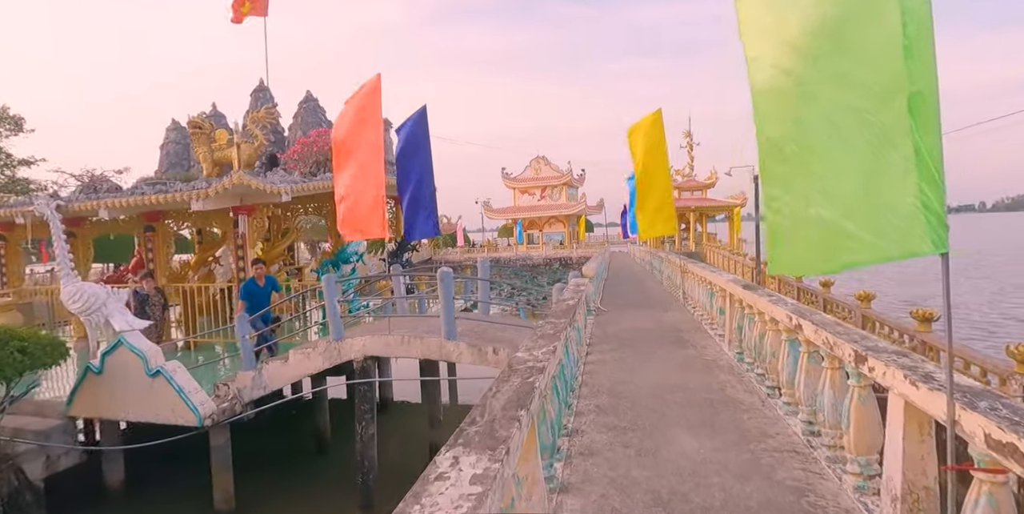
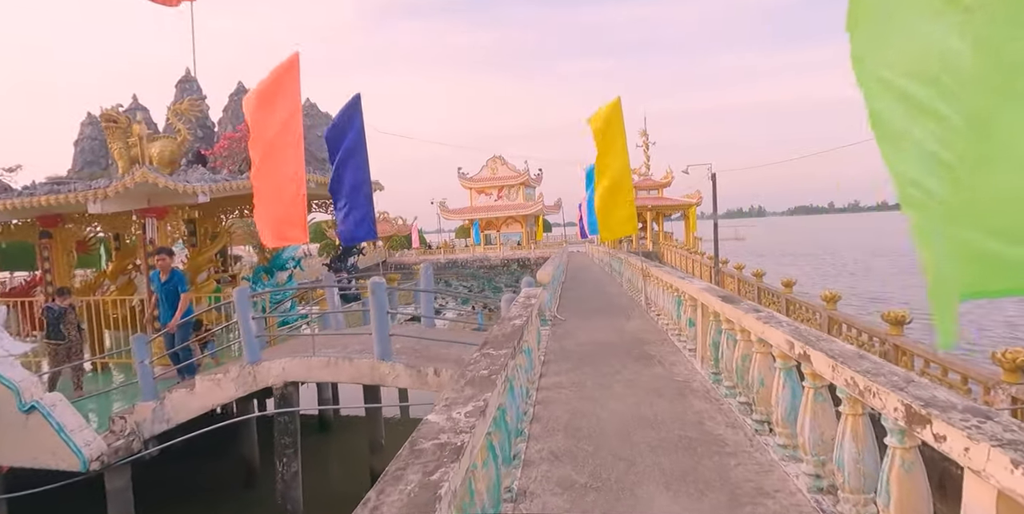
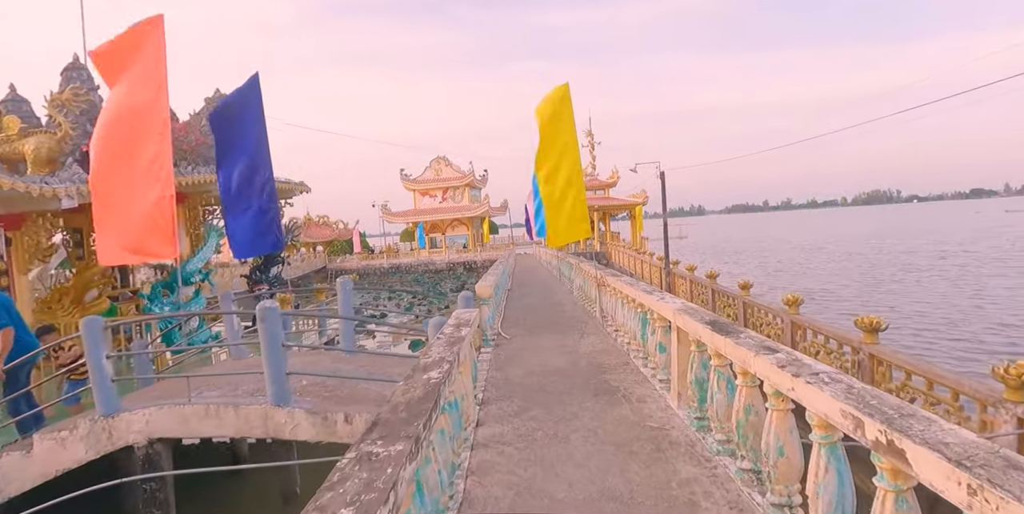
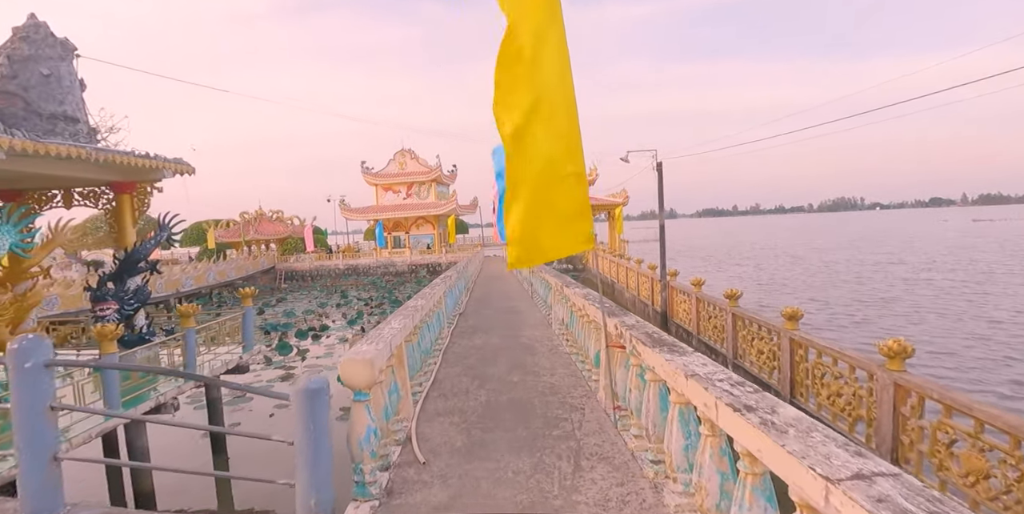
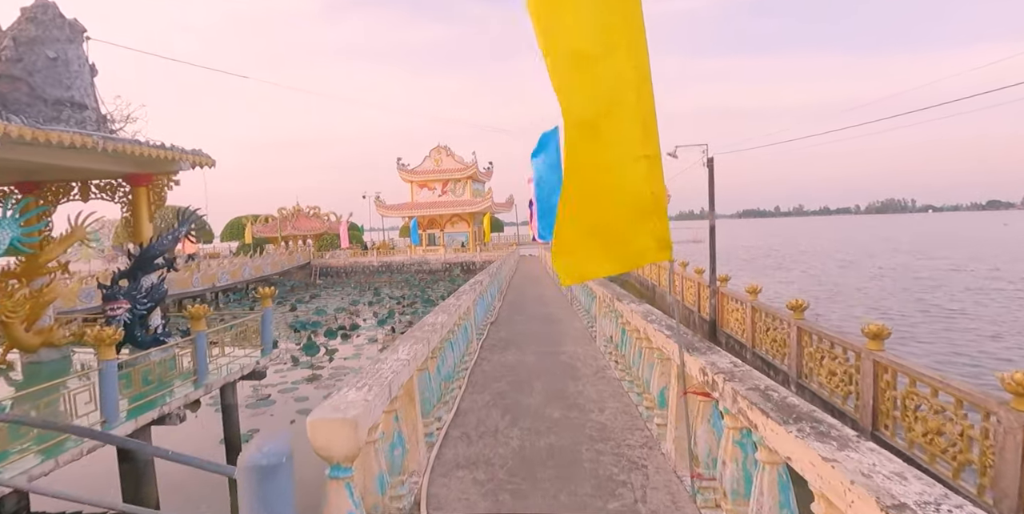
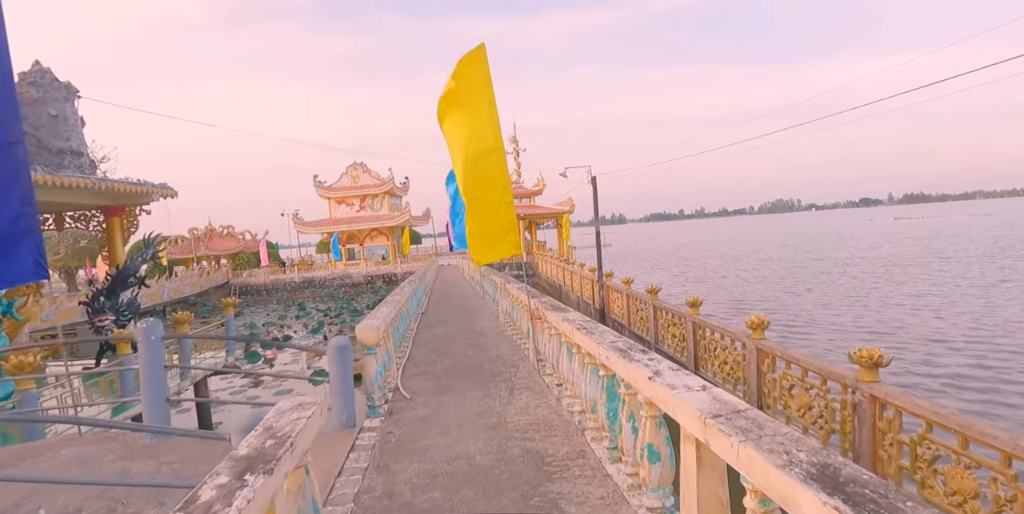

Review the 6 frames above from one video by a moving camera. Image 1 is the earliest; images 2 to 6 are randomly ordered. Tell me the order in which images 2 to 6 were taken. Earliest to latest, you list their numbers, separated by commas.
2, 3, 6, 4, 5
